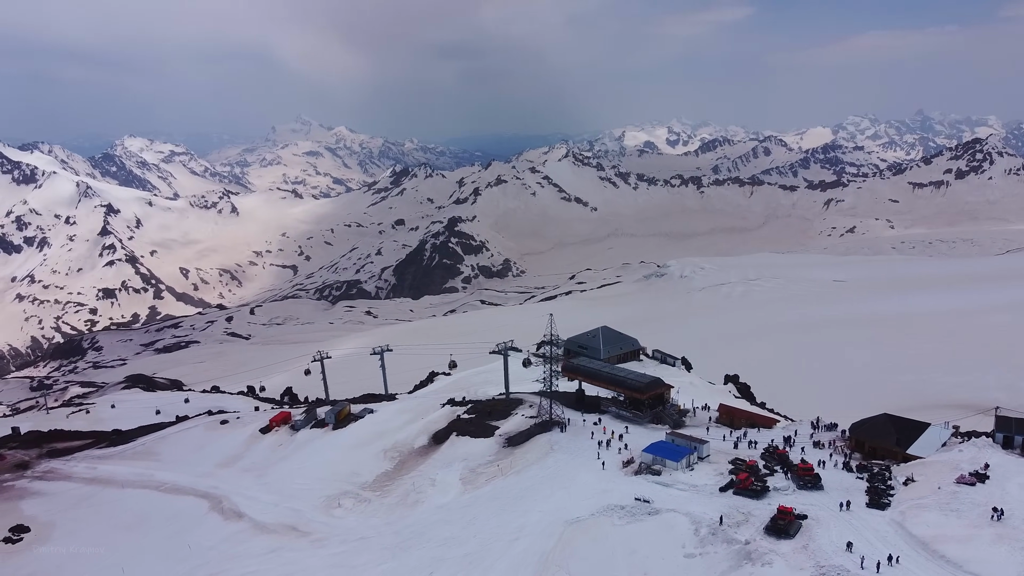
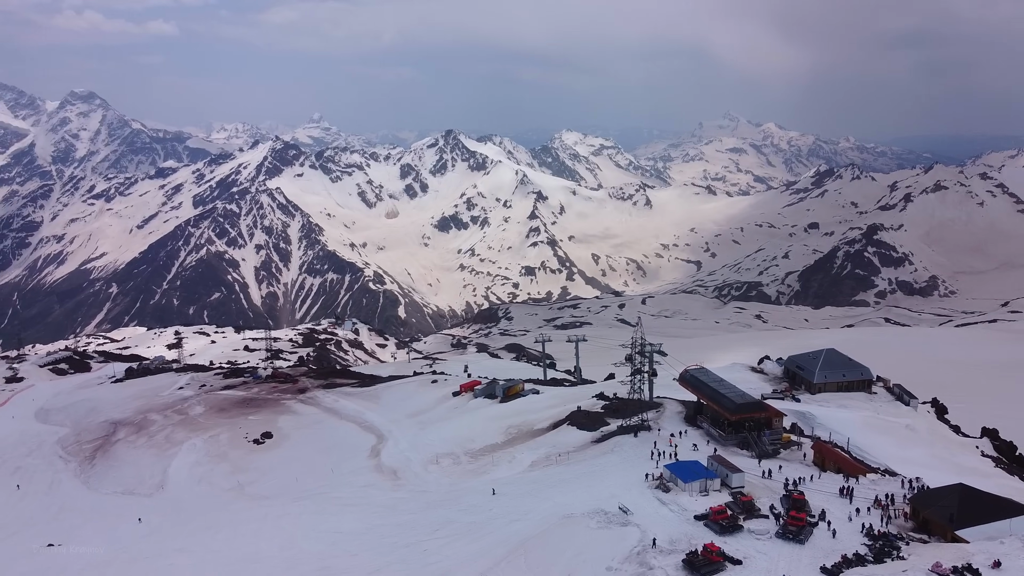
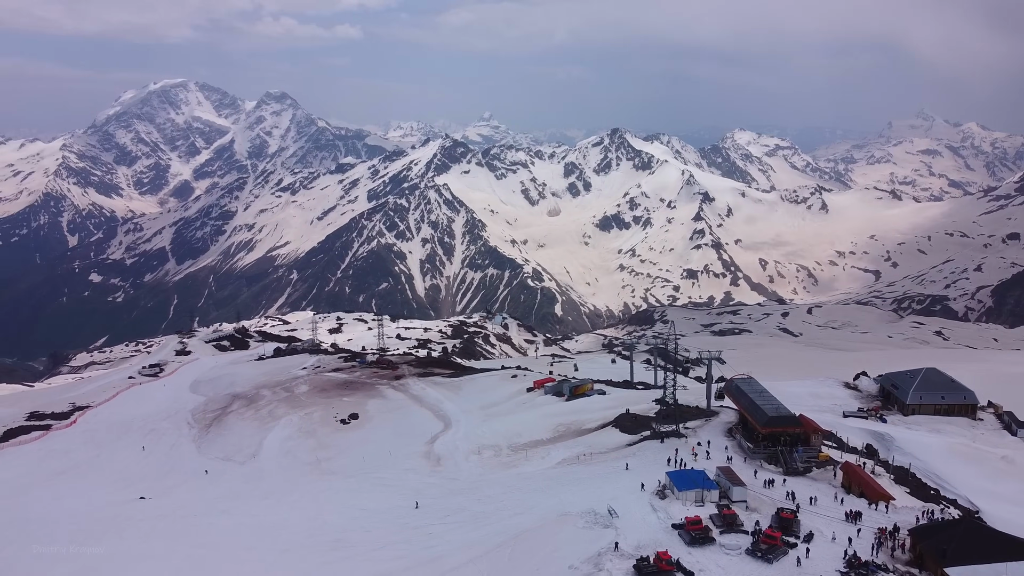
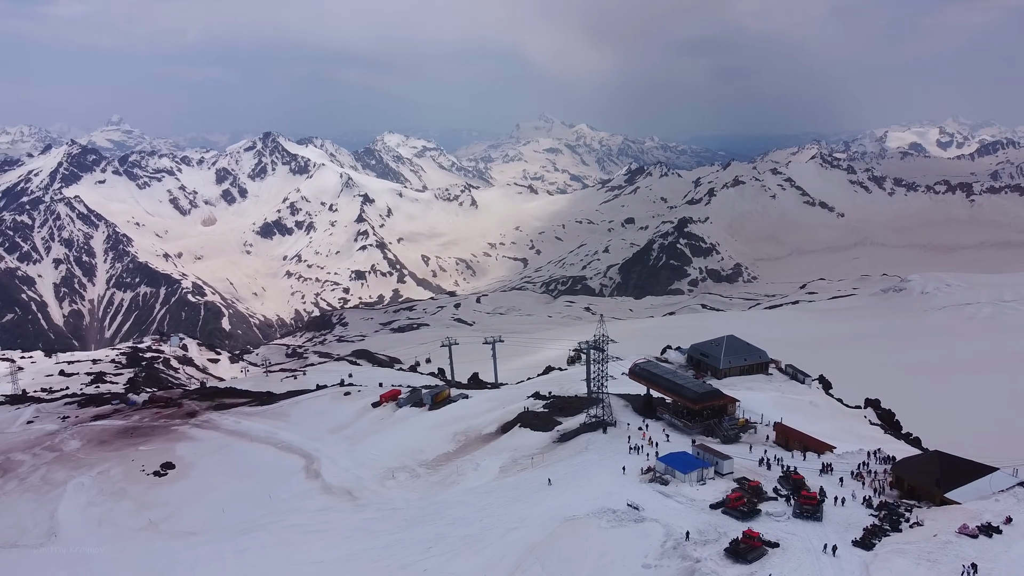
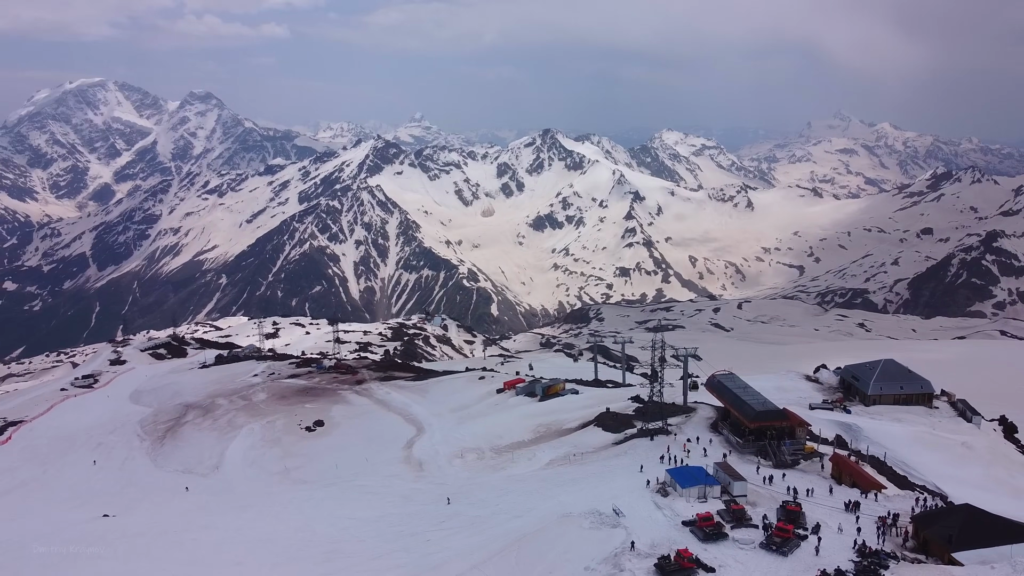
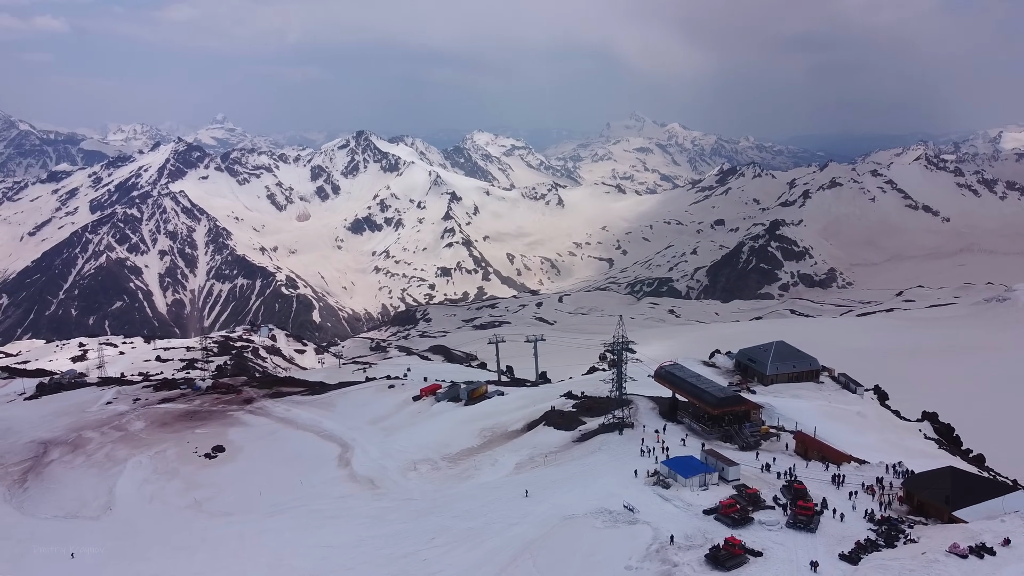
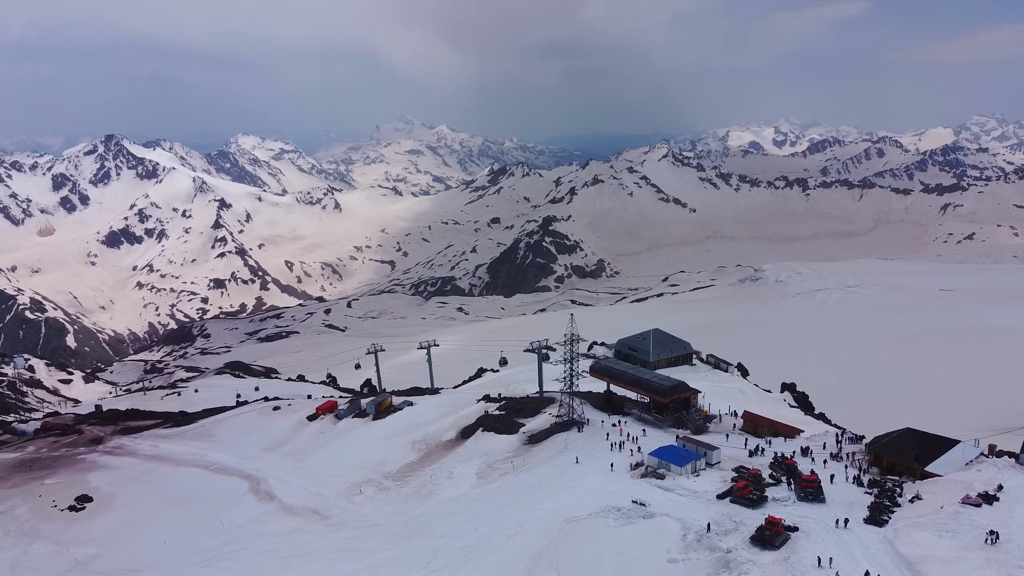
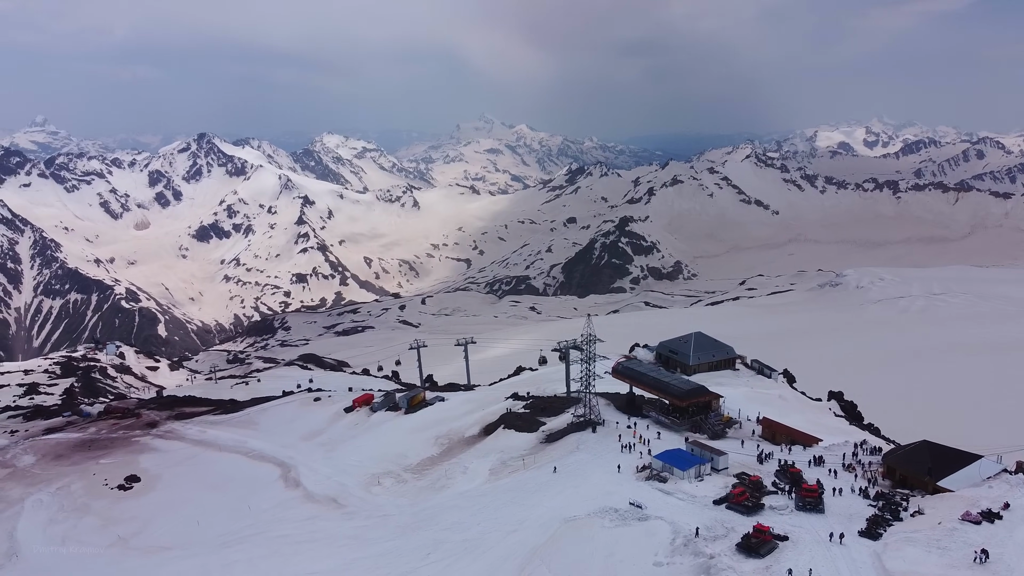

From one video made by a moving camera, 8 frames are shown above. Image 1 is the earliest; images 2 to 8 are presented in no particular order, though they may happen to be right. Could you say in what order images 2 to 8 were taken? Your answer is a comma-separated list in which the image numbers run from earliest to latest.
7, 8, 4, 6, 2, 5, 3
